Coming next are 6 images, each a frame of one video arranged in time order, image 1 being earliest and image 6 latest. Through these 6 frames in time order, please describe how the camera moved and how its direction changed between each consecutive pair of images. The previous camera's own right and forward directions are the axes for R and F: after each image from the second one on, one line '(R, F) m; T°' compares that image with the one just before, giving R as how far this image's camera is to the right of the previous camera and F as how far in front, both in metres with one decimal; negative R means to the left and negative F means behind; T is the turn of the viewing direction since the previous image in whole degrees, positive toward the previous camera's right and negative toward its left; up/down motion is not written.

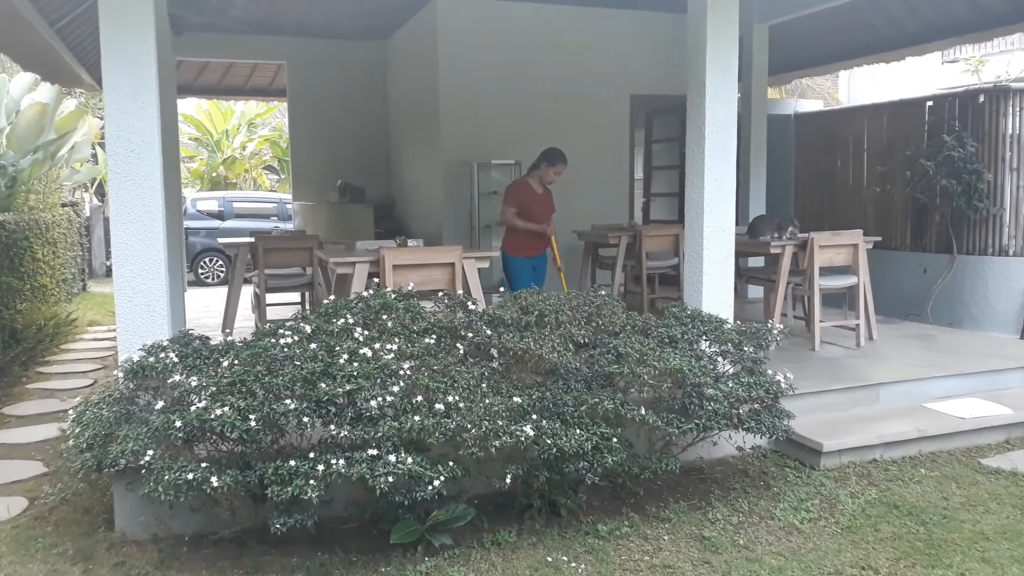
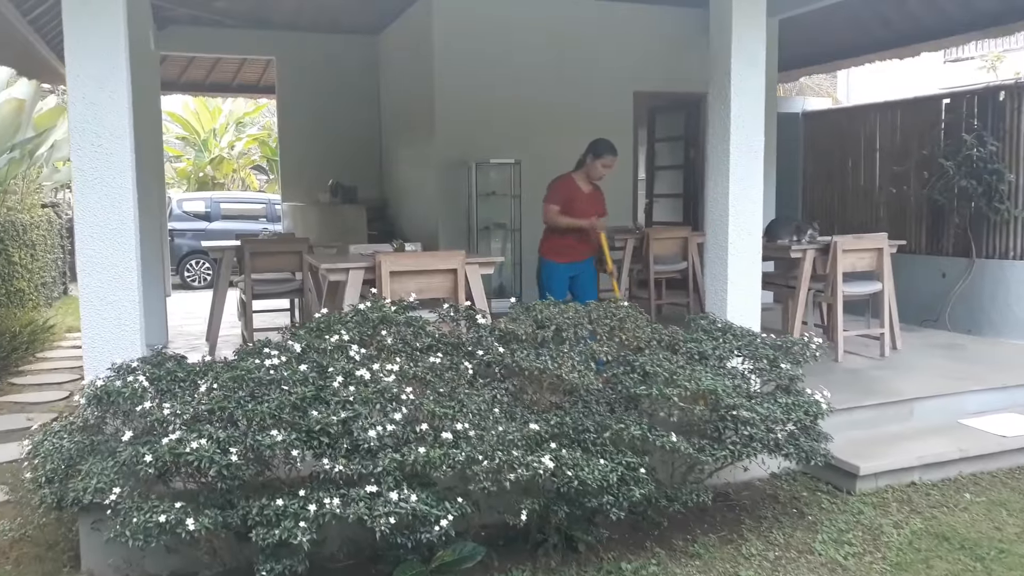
(-0.1, +0.3) m; +1°
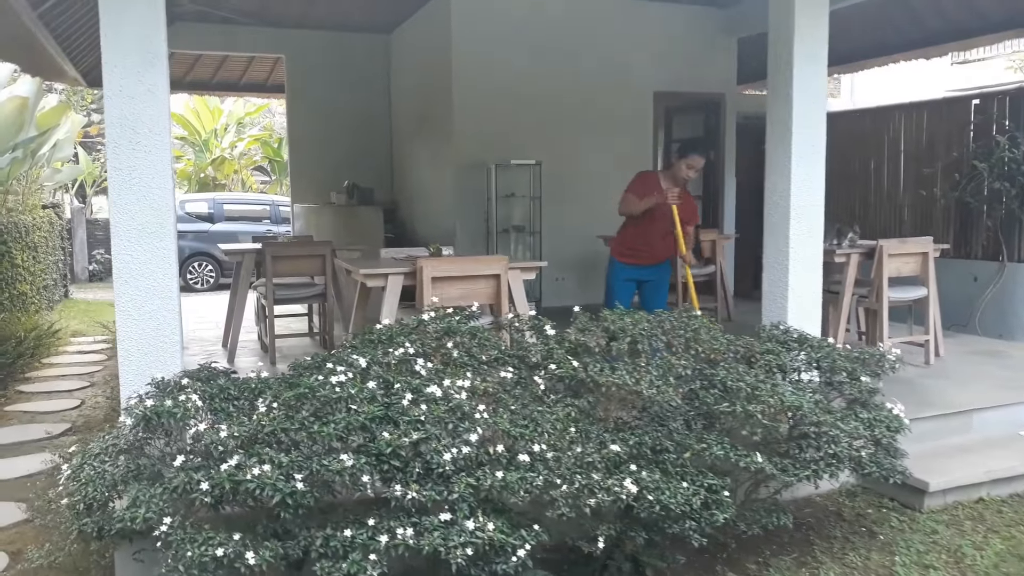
(-0.3, +0.2) m; +1°
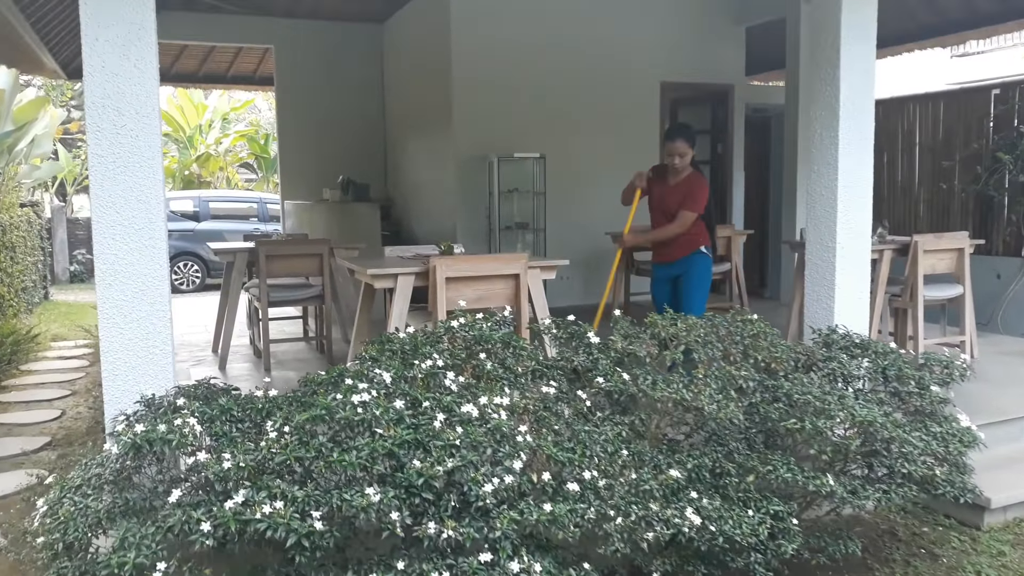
(-0.1, +0.3) m; +1°
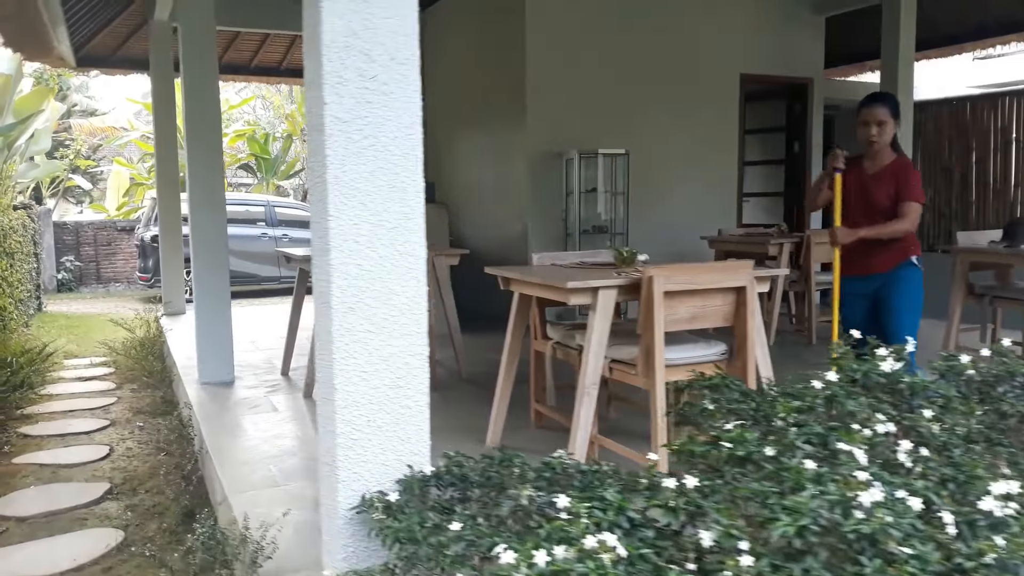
(-0.9, +0.7) m; +3°
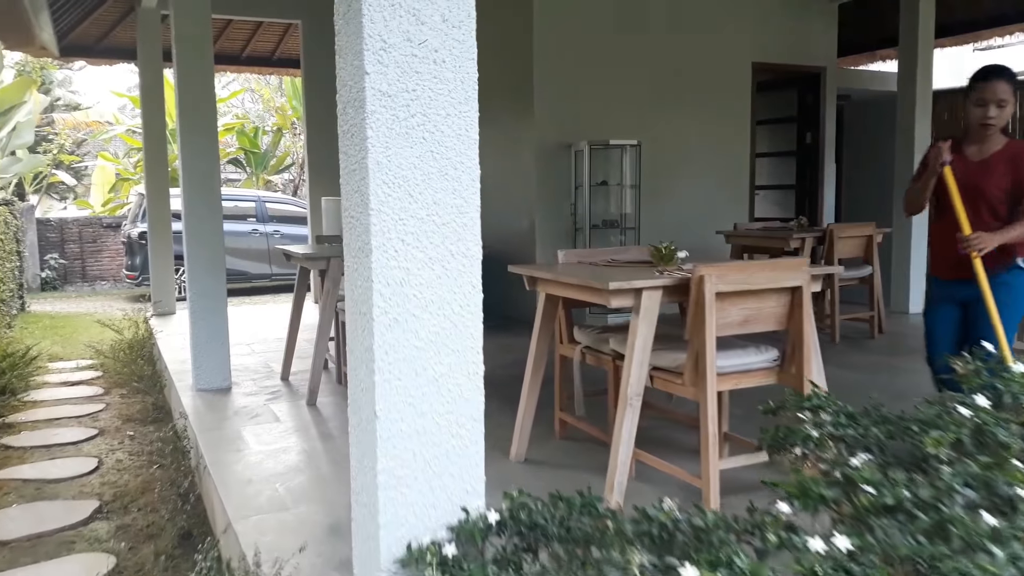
(-0.1, +0.3) m; +1°
